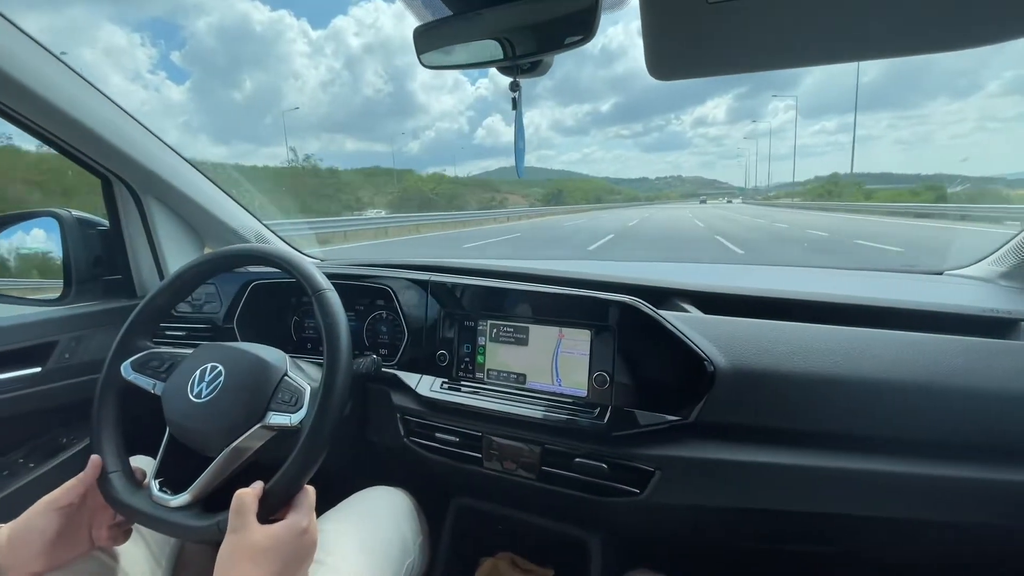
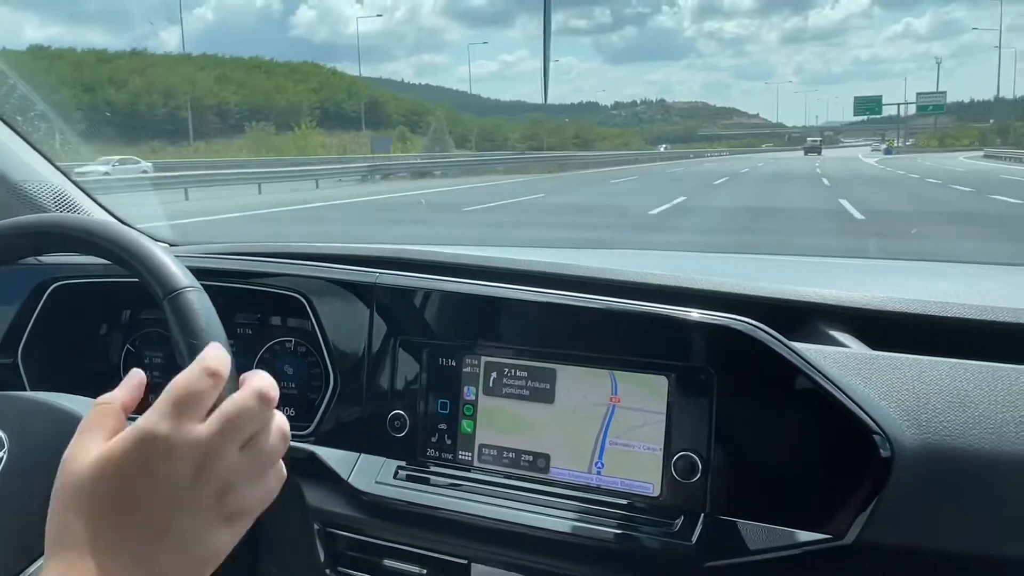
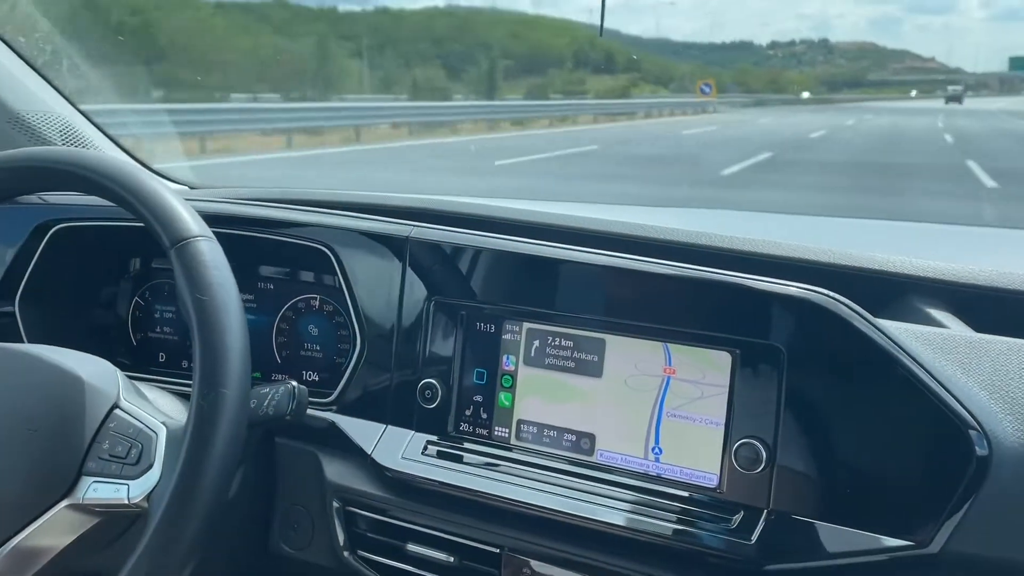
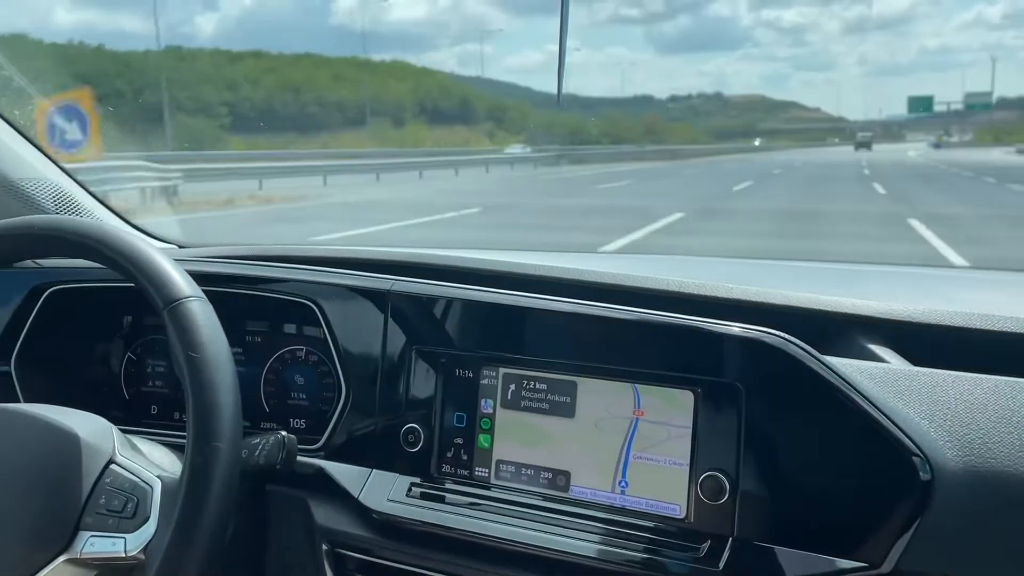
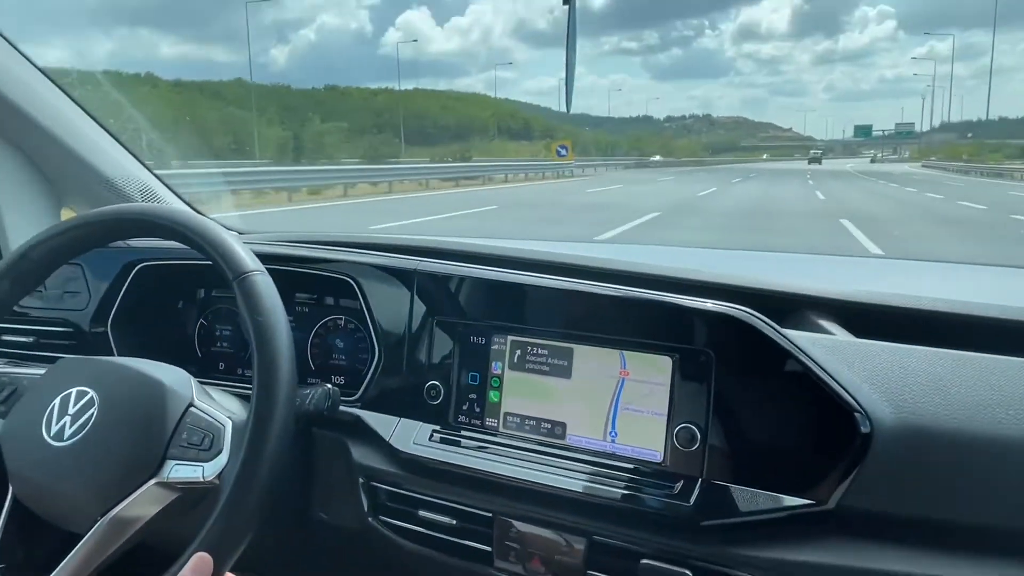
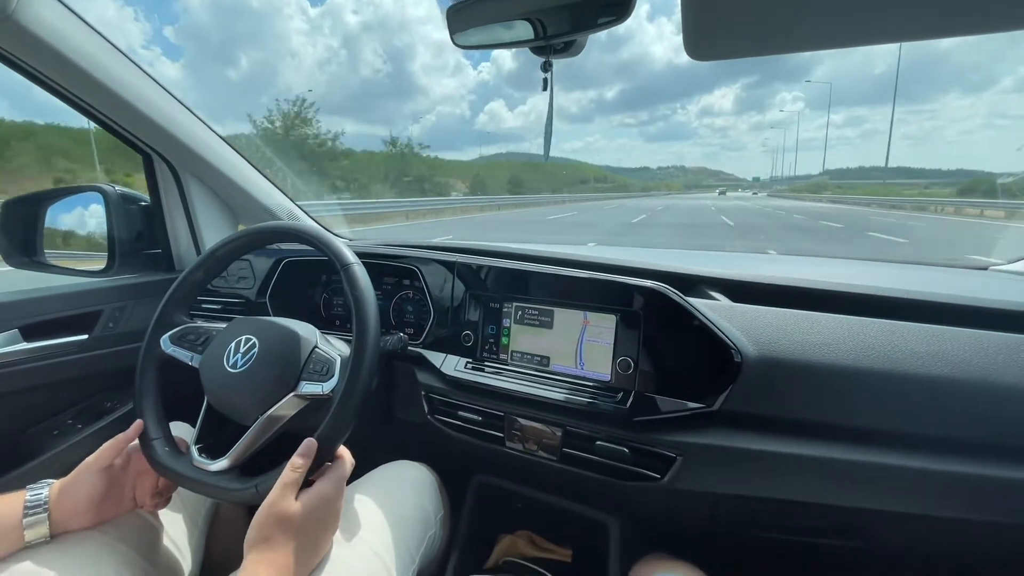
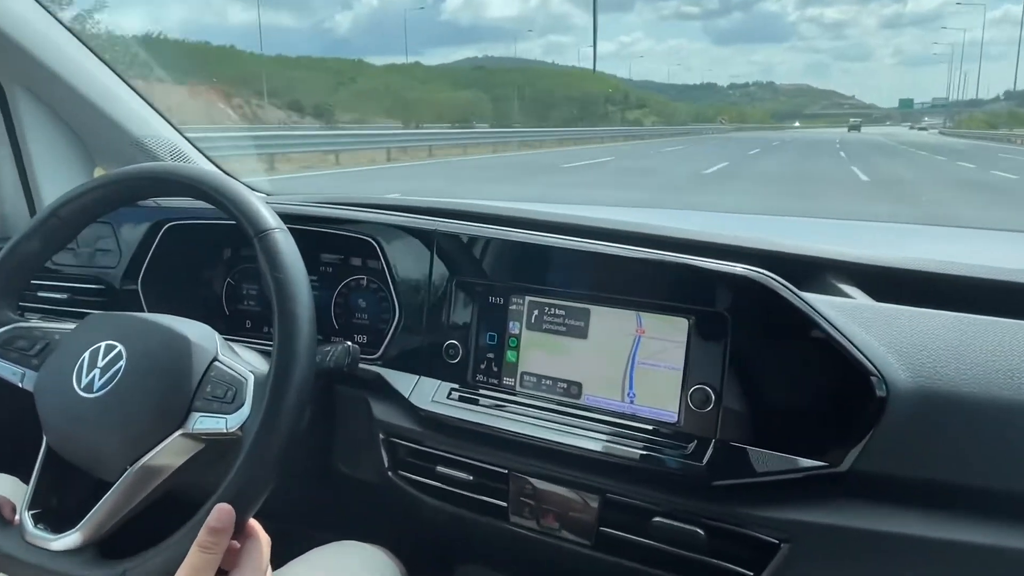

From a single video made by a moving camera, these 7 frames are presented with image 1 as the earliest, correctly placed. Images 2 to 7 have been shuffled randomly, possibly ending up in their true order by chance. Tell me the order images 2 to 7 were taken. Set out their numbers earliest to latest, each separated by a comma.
6, 7, 3, 5, 4, 2
